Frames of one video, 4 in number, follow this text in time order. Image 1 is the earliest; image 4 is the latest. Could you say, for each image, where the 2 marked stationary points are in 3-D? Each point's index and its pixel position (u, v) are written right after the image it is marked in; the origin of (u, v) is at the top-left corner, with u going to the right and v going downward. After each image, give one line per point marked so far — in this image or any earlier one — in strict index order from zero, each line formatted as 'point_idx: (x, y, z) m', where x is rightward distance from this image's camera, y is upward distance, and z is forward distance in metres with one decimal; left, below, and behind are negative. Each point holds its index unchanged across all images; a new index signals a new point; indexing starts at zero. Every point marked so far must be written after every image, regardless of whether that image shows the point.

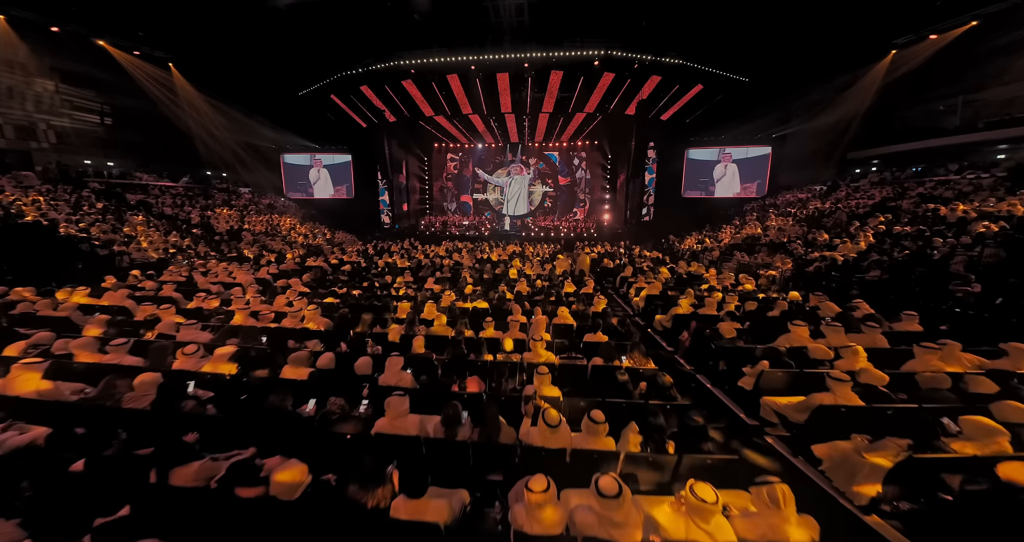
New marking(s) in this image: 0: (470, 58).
0: (-1.4, +6.9, +11.1) m
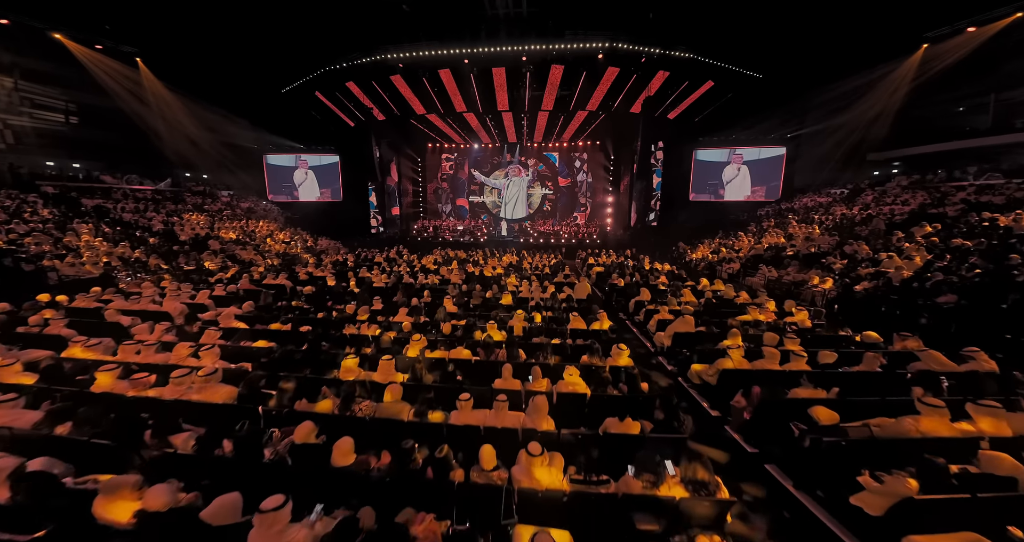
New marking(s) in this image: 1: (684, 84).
0: (-1.5, +6.5, +10.0) m
1: (+6.0, +6.5, +11.8) m
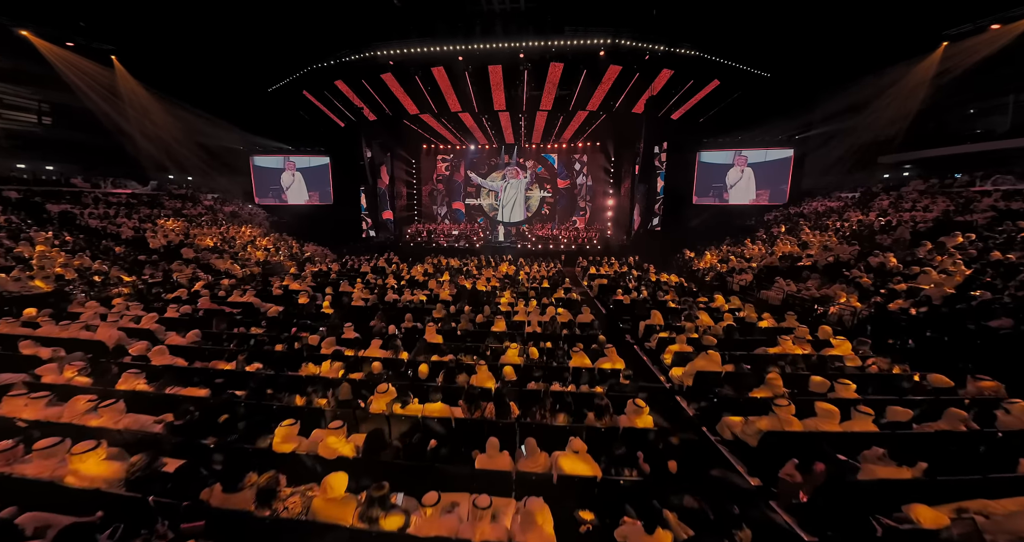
0: (-1.6, +6.3, +9.4) m
1: (+5.9, +6.2, +11.2) m
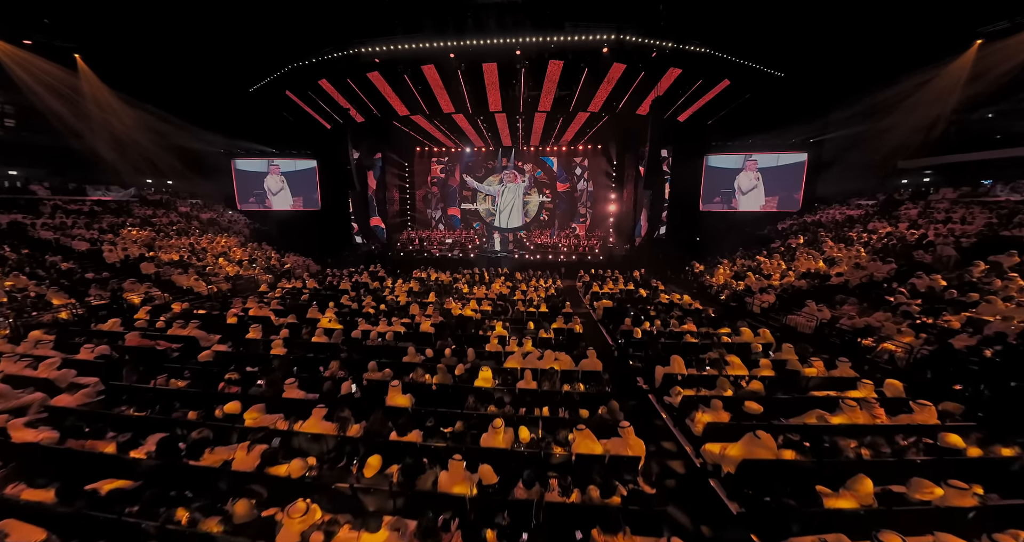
0: (-1.7, +5.8, +8.6) m
1: (+5.8, +5.8, +10.3) m
